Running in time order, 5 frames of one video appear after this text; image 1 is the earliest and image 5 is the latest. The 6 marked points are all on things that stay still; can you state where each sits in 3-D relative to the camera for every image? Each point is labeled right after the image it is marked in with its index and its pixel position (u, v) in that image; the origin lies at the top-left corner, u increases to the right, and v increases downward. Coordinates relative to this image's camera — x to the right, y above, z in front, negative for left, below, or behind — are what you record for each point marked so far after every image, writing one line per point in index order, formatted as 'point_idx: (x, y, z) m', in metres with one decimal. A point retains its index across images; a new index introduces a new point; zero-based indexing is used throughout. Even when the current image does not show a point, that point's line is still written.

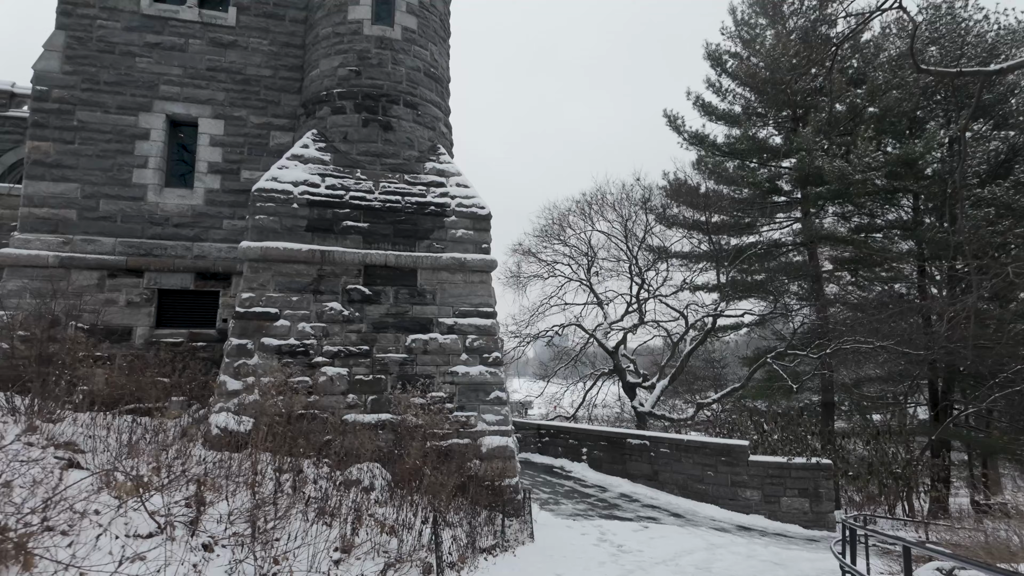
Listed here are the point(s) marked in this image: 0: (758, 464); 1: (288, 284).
0: (+3.7, -2.6, +9.0) m
1: (-2.4, 0.0, +6.5) m
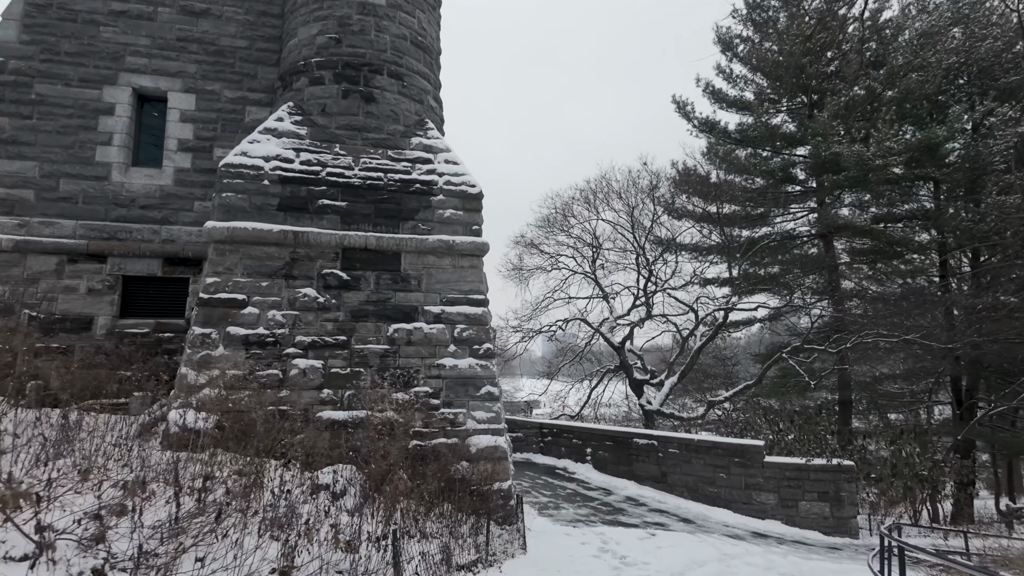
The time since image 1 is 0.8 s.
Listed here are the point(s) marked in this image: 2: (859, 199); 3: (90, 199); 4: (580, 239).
0: (+3.6, -2.5, +8.4) m
1: (-2.5, +0.2, +5.9) m
2: (+8.3, +2.1, +14.3) m
3: (-4.7, +1.0, +6.7) m
4: (+1.6, +1.2, +14.1) m
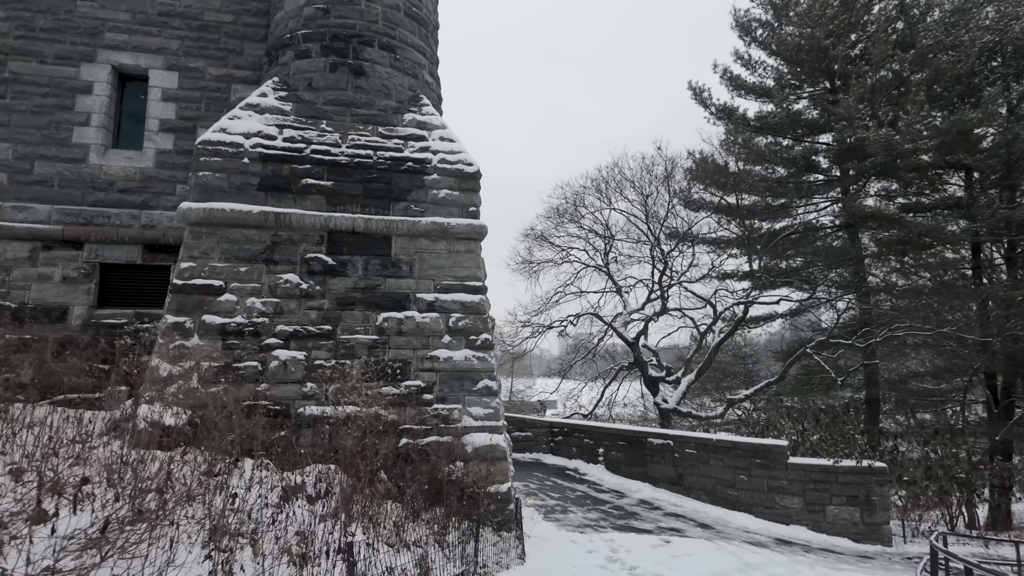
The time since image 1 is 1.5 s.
0: (+3.7, -2.3, +7.8) m
1: (-2.5, +0.3, +5.5) m
2: (+8.5, +2.3, +13.6) m
3: (-4.7, +1.1, +6.3) m
4: (+1.8, +1.3, +13.6) m
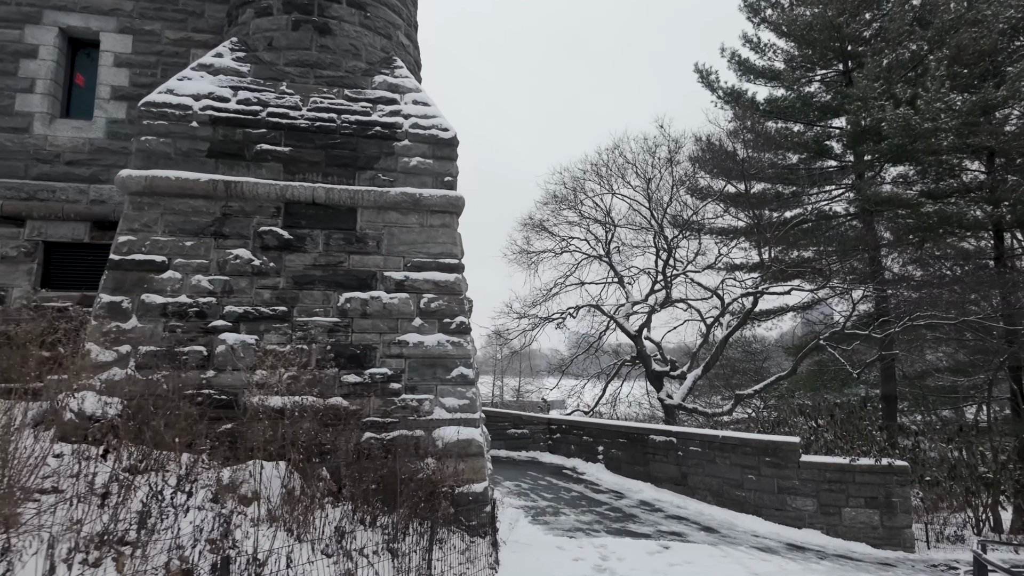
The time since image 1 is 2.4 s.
0: (+3.5, -2.1, +7.1) m
1: (-2.7, +0.5, +4.9) m
2: (+8.4, +2.5, +12.9) m
3: (-4.8, +1.3, +5.8) m
4: (+1.7, +1.5, +13.0) m
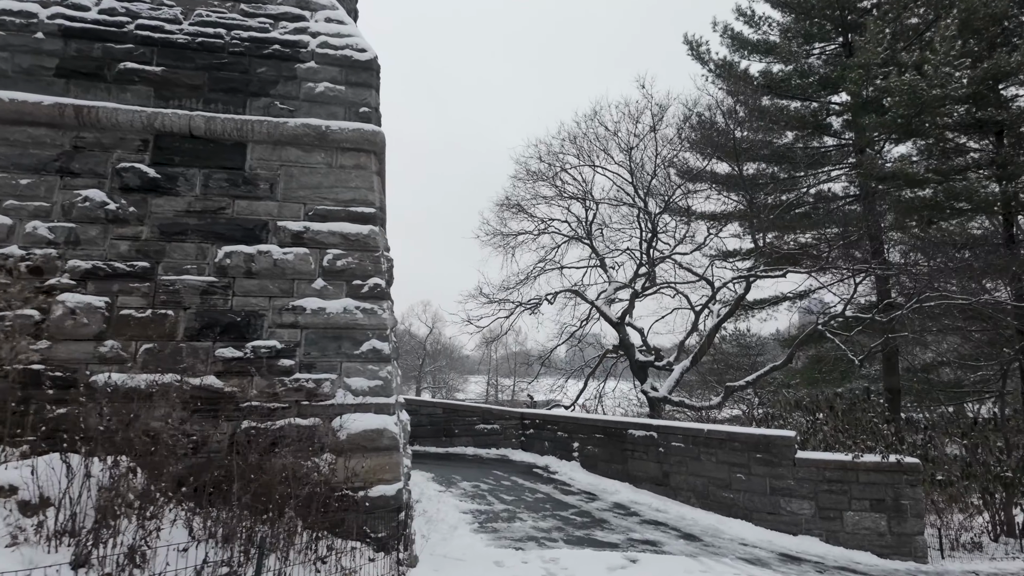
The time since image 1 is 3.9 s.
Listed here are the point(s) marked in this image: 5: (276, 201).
0: (+3.0, -1.8, +6.1) m
1: (-3.2, +0.8, +3.9) m
2: (+7.9, +2.8, +11.9) m
3: (-5.3, +1.6, +4.8) m
4: (+1.2, +1.8, +12.0) m
5: (-1.6, +0.6, +4.2) m
